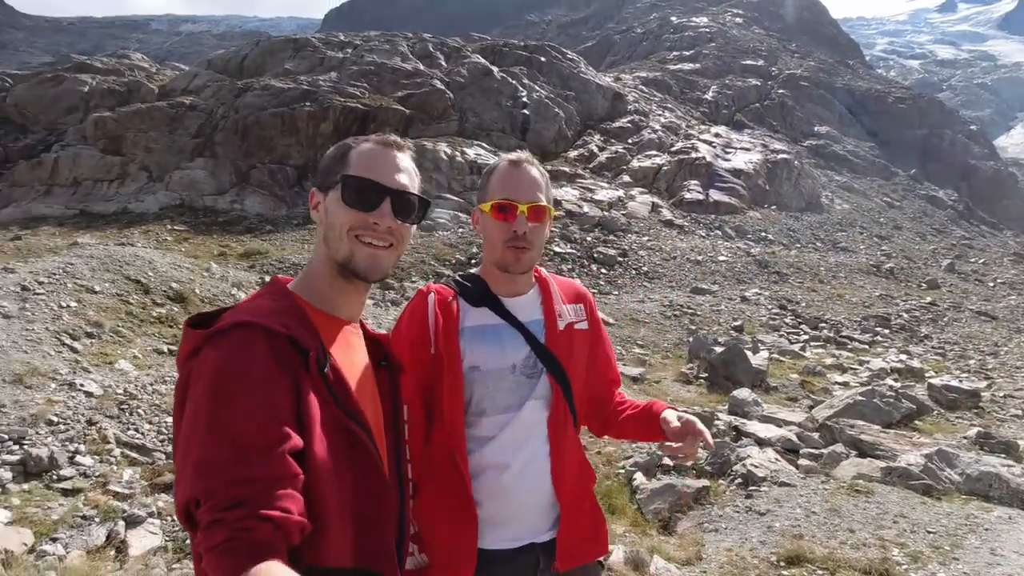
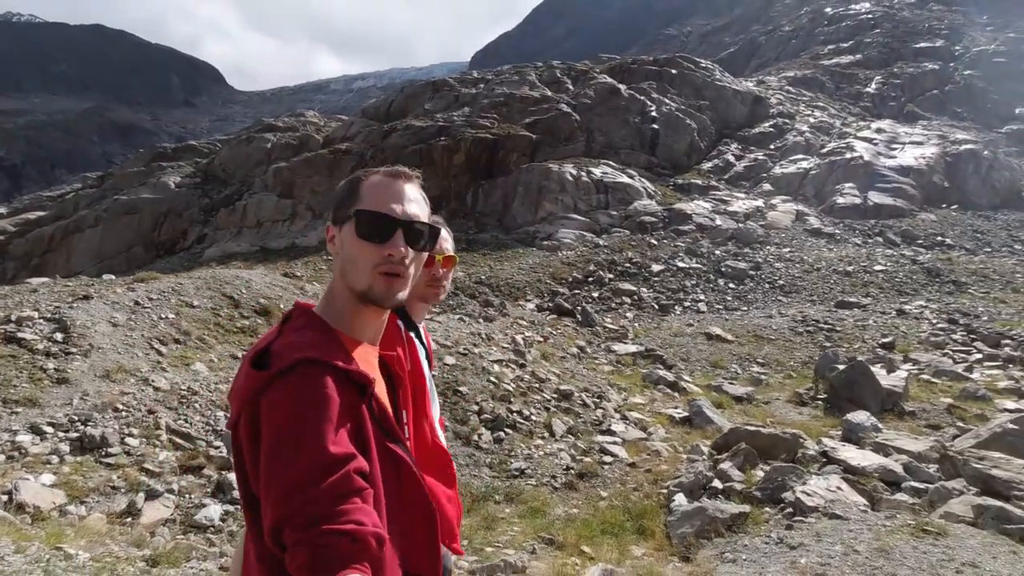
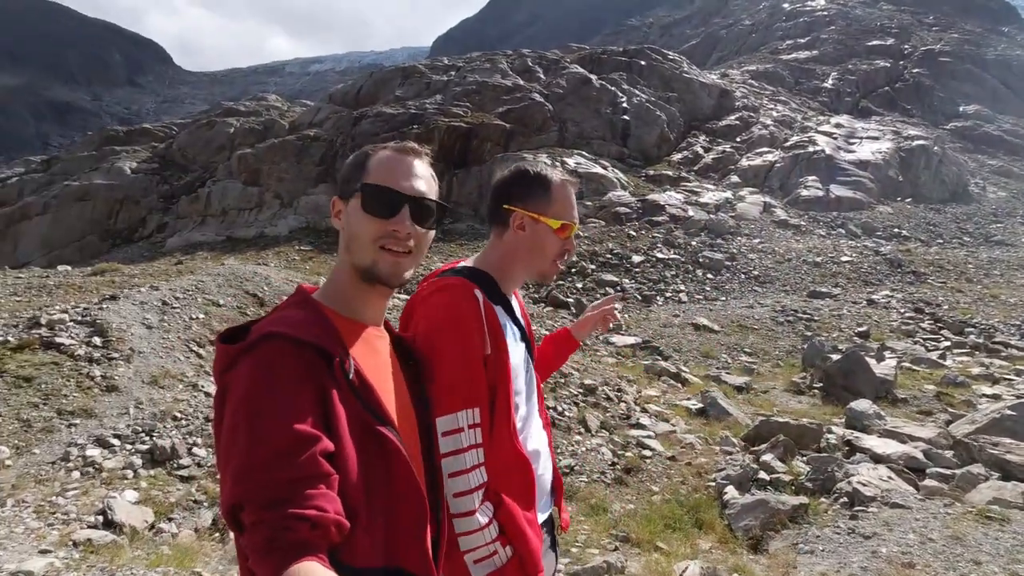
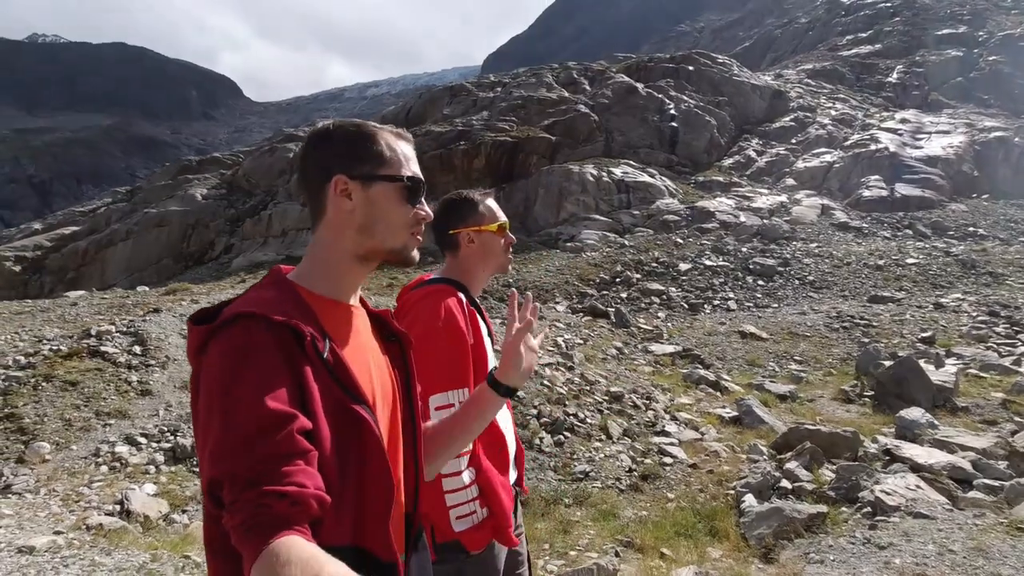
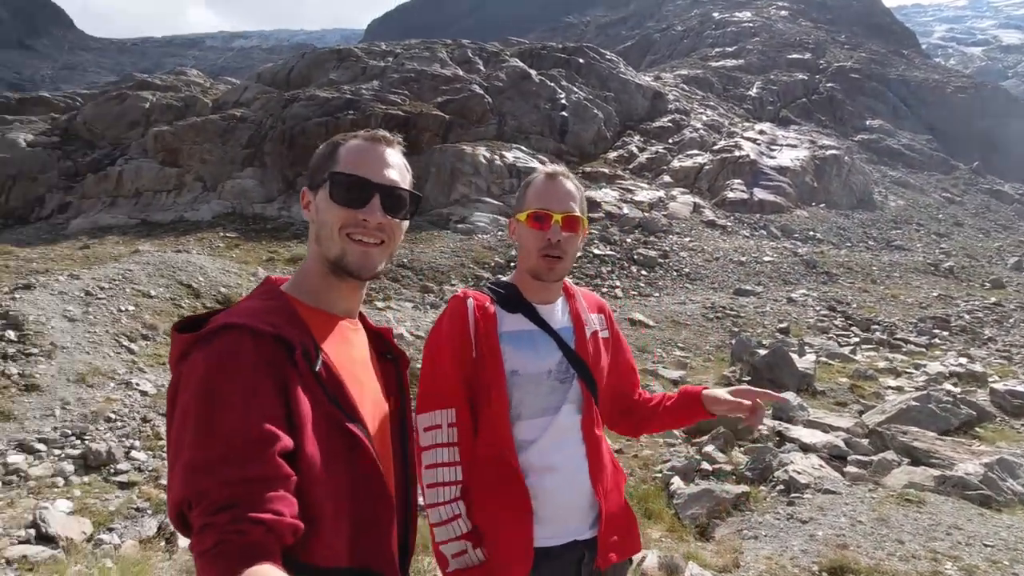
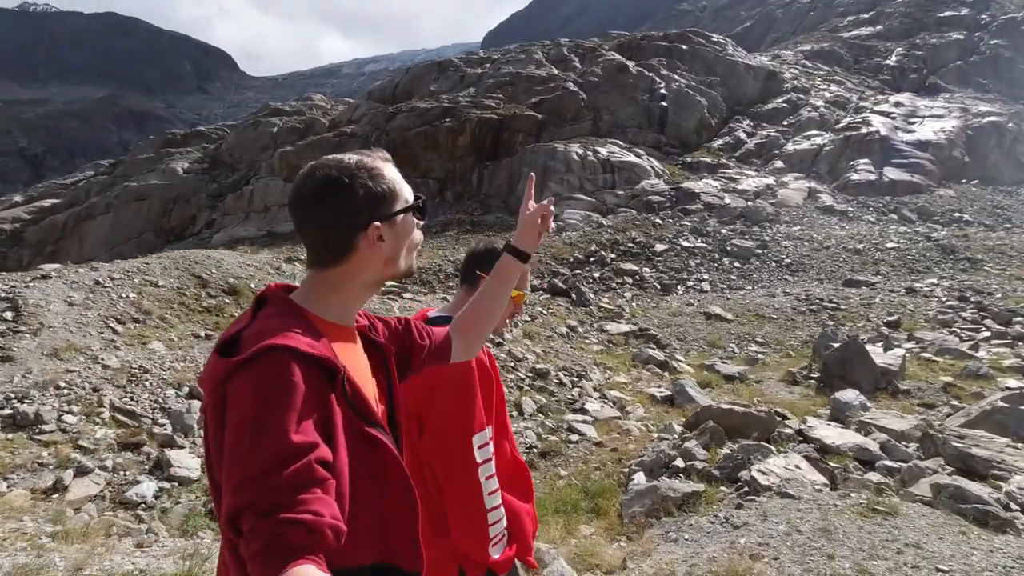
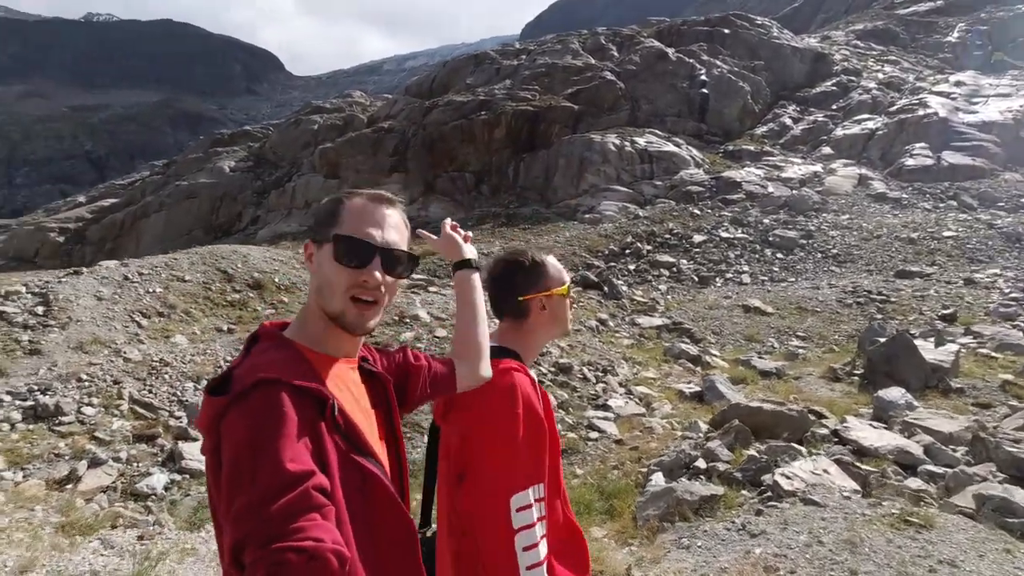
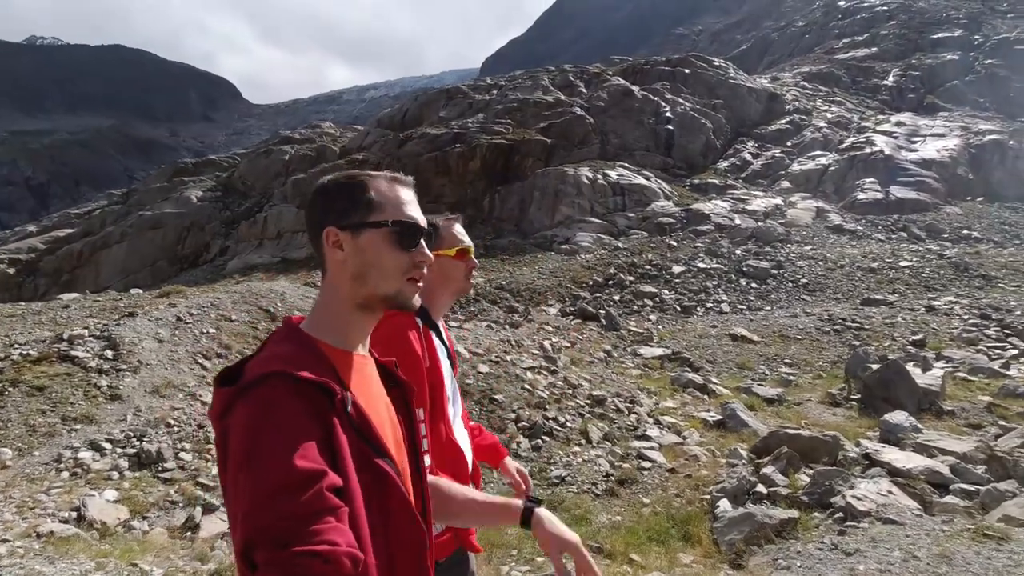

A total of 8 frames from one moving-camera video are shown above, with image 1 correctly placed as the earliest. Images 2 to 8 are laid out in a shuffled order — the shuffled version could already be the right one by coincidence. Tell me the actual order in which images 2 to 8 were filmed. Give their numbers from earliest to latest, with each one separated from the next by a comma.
5, 3, 4, 8, 2, 6, 7
